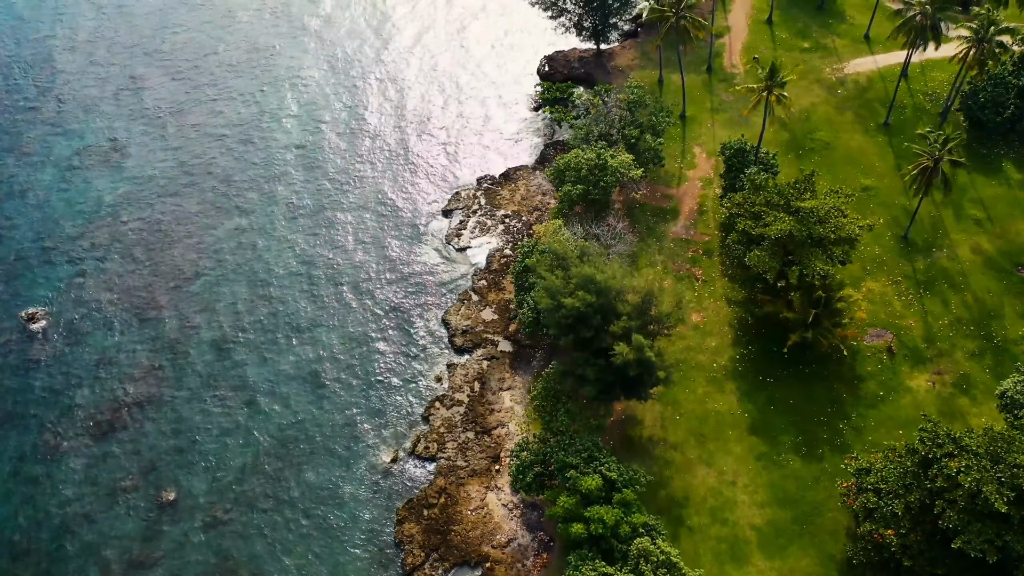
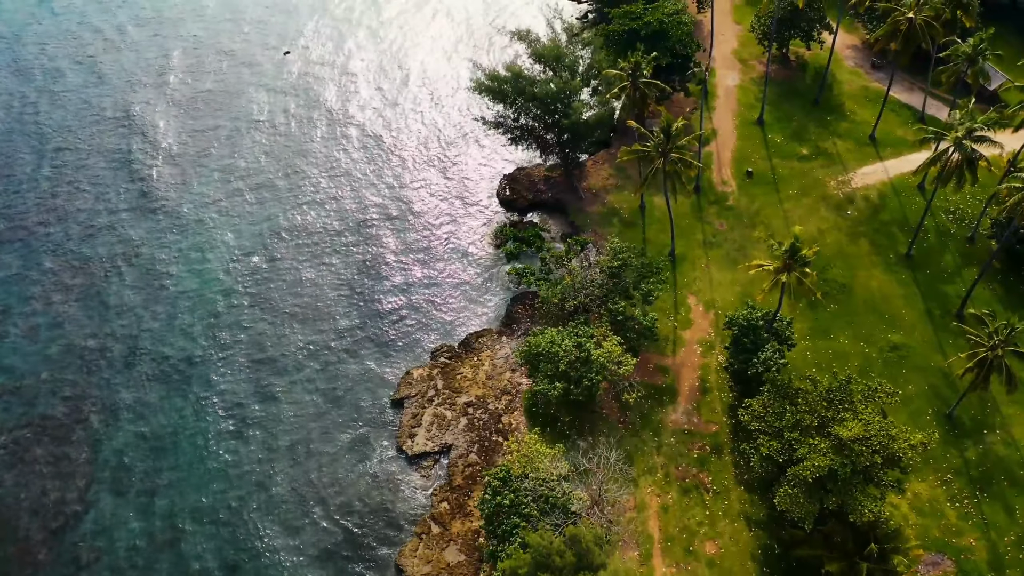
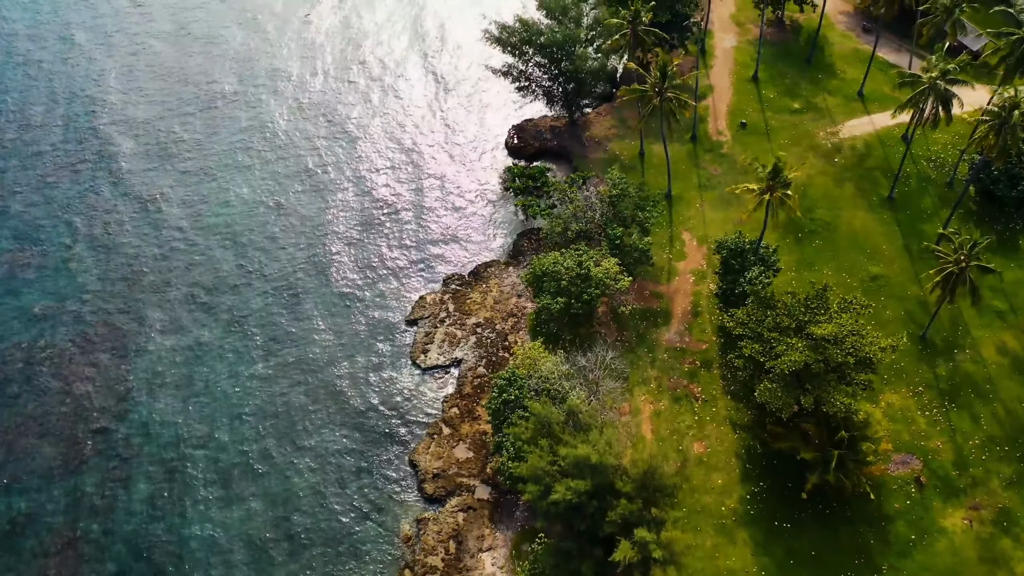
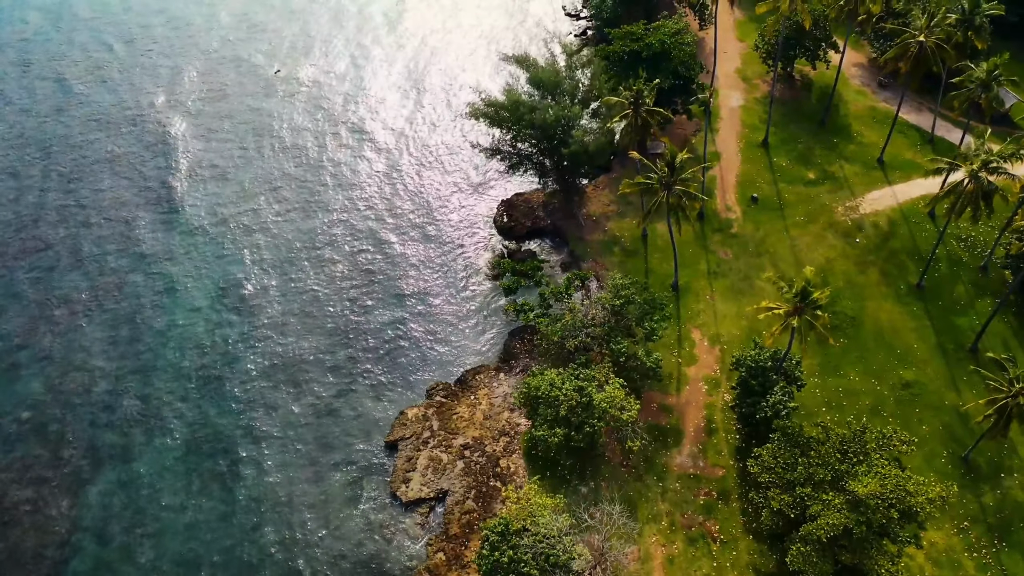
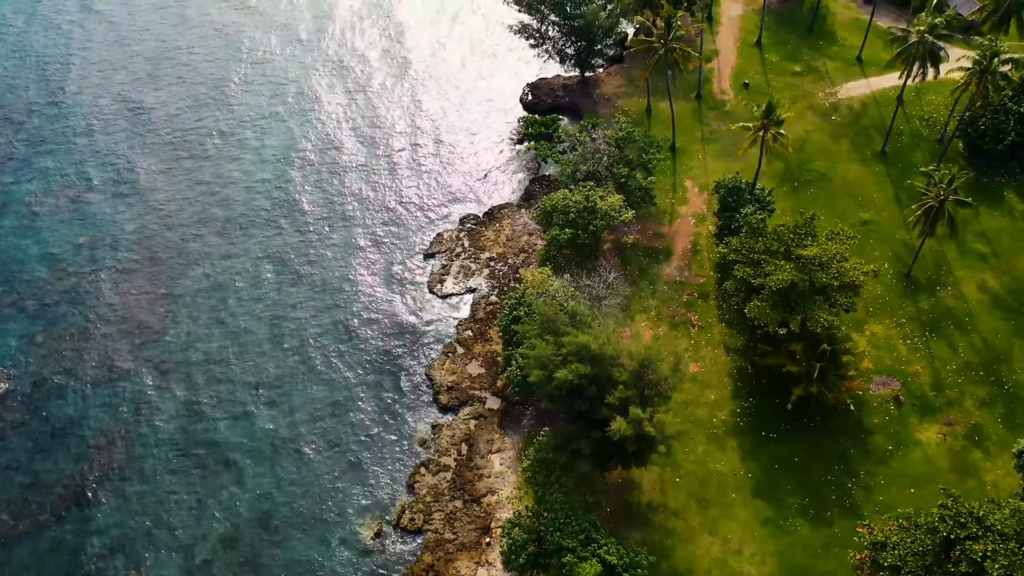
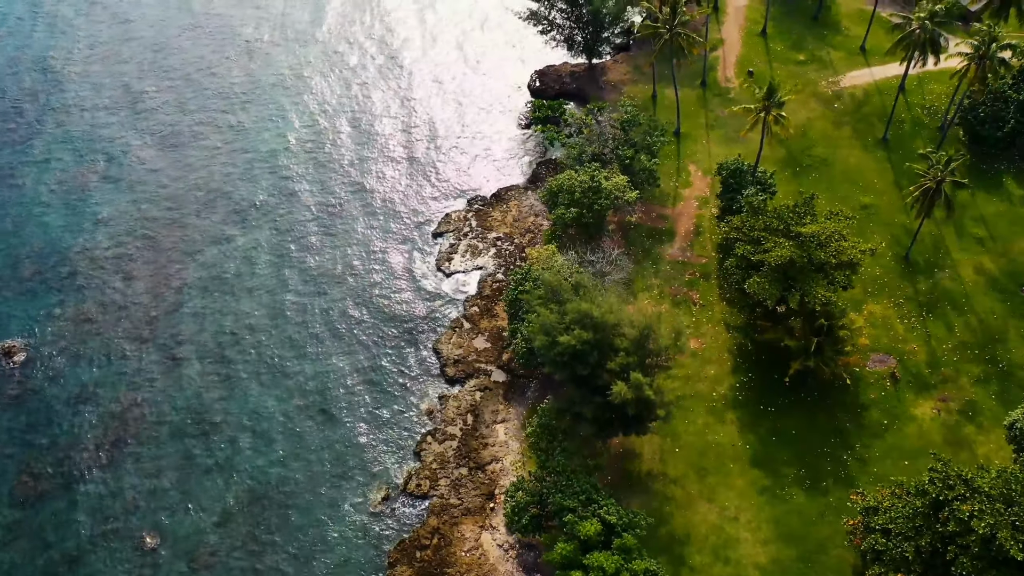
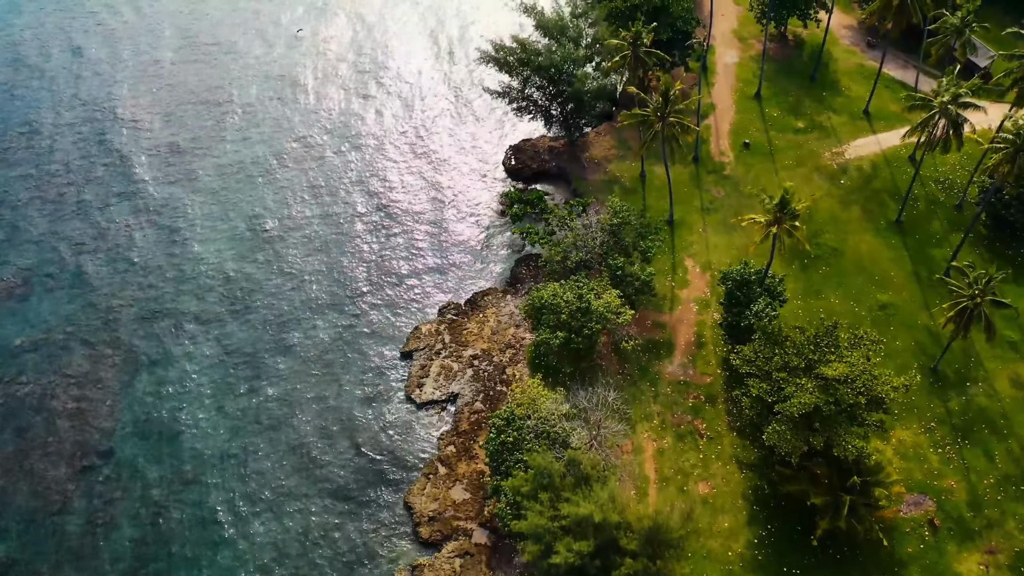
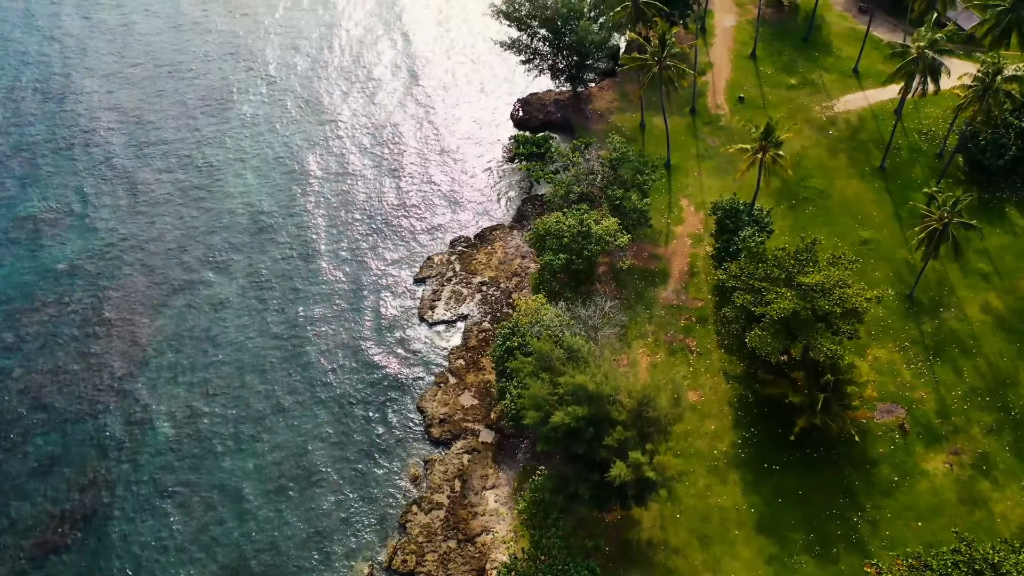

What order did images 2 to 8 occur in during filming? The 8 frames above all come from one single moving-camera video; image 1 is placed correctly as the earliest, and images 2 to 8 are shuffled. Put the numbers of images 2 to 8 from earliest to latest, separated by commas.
6, 5, 8, 3, 7, 2, 4
